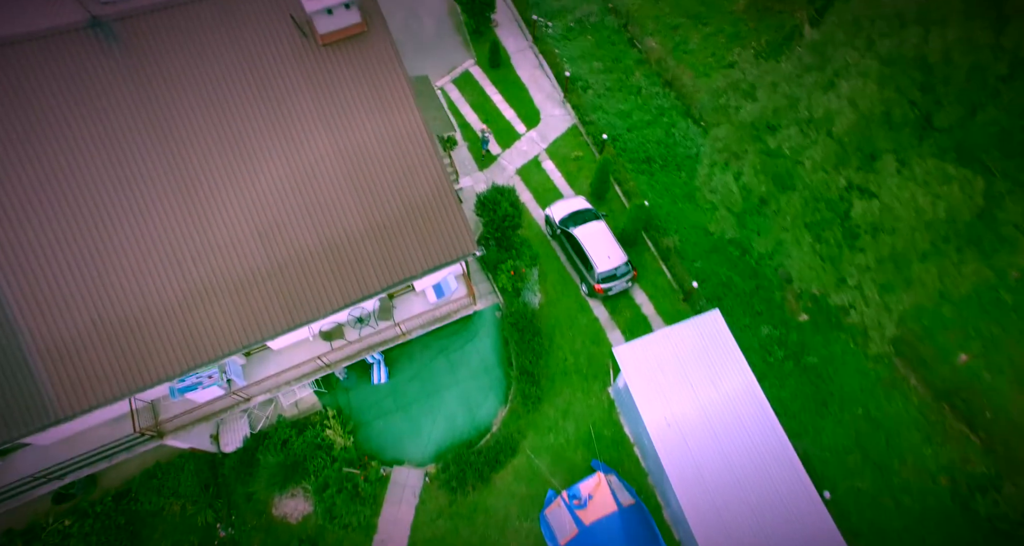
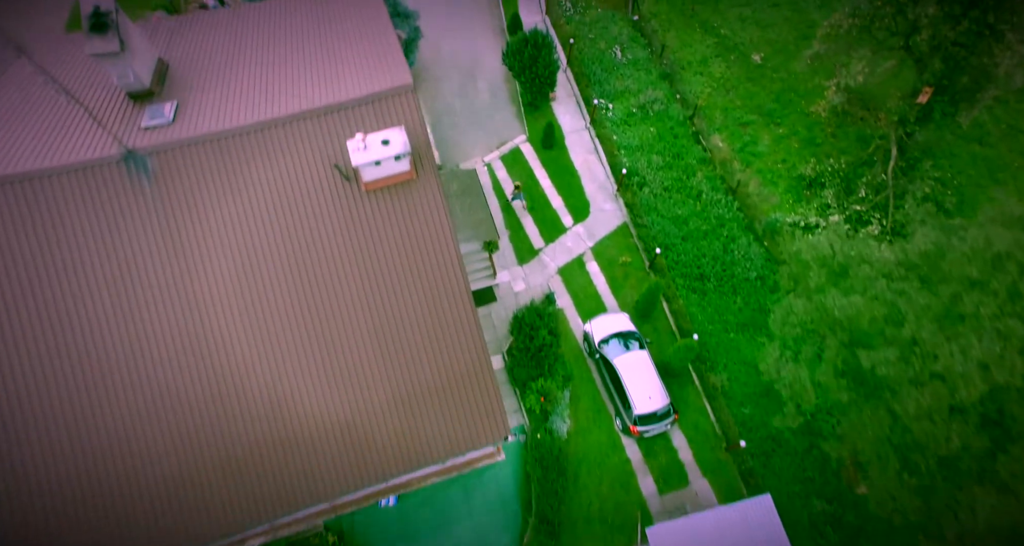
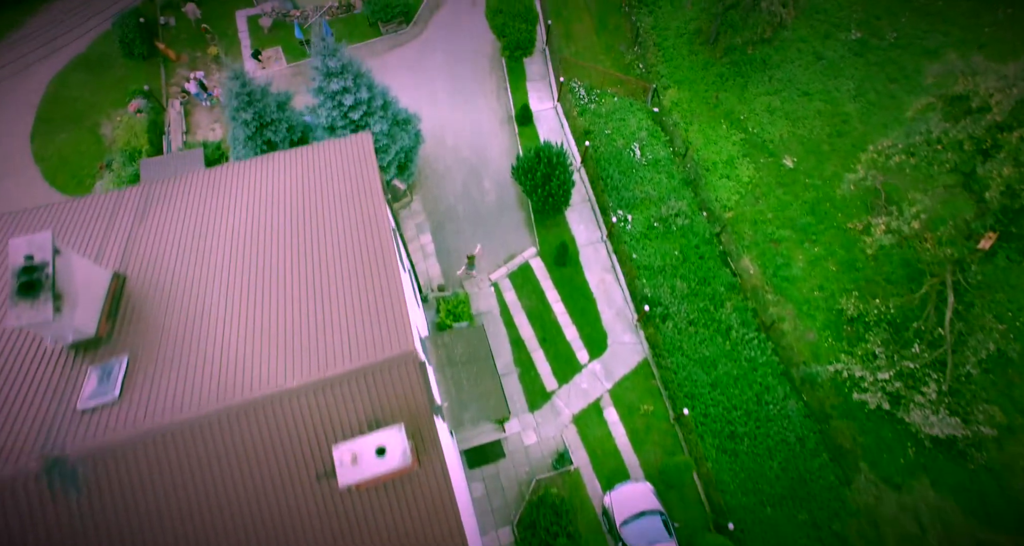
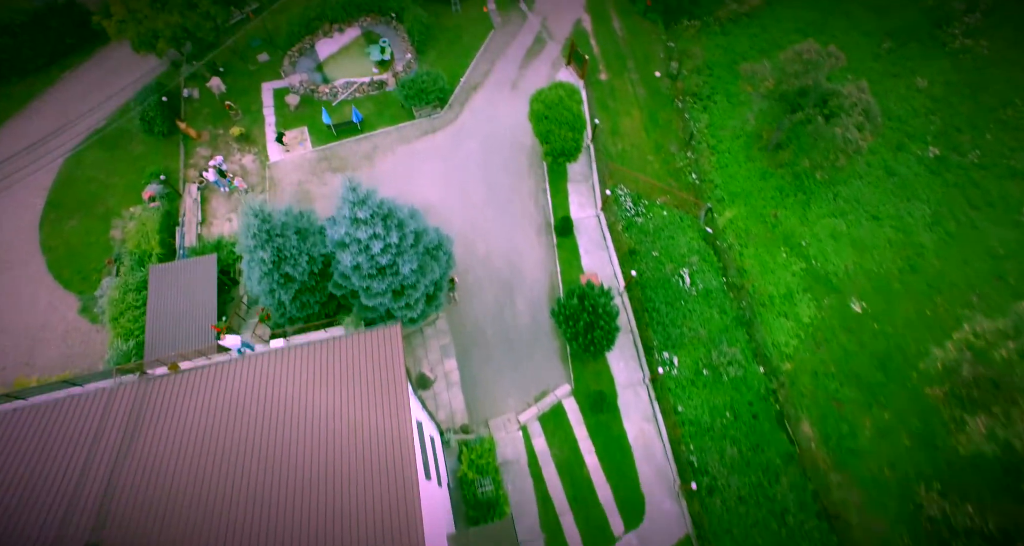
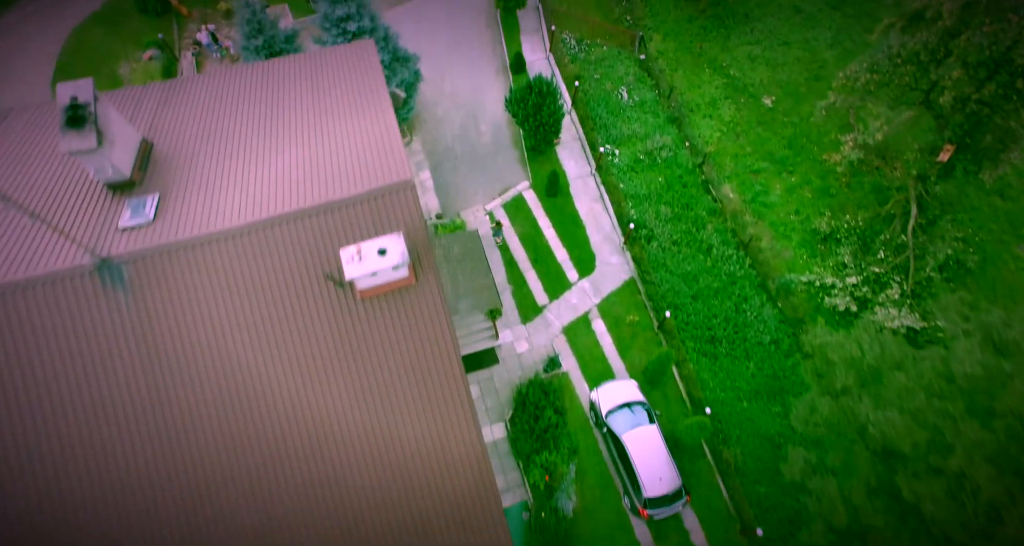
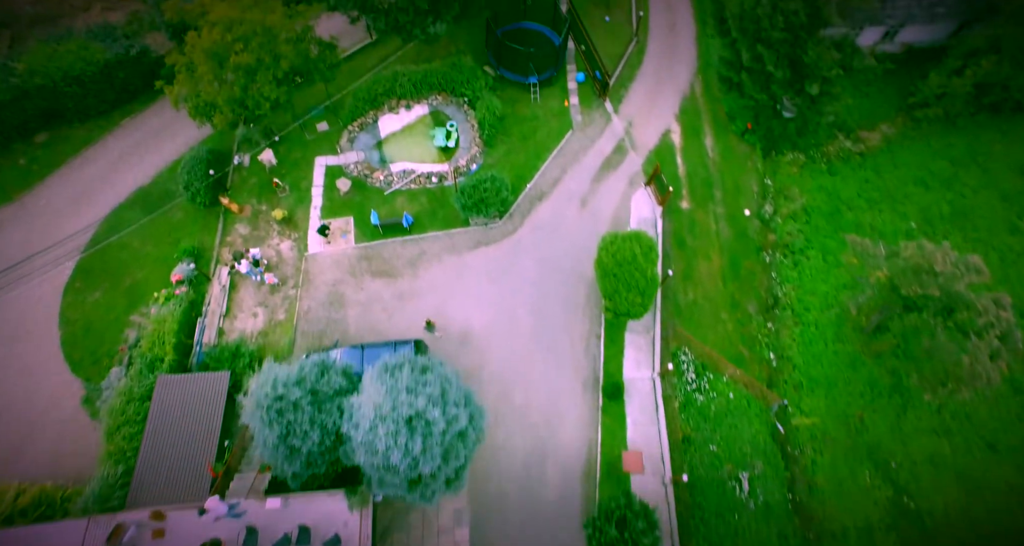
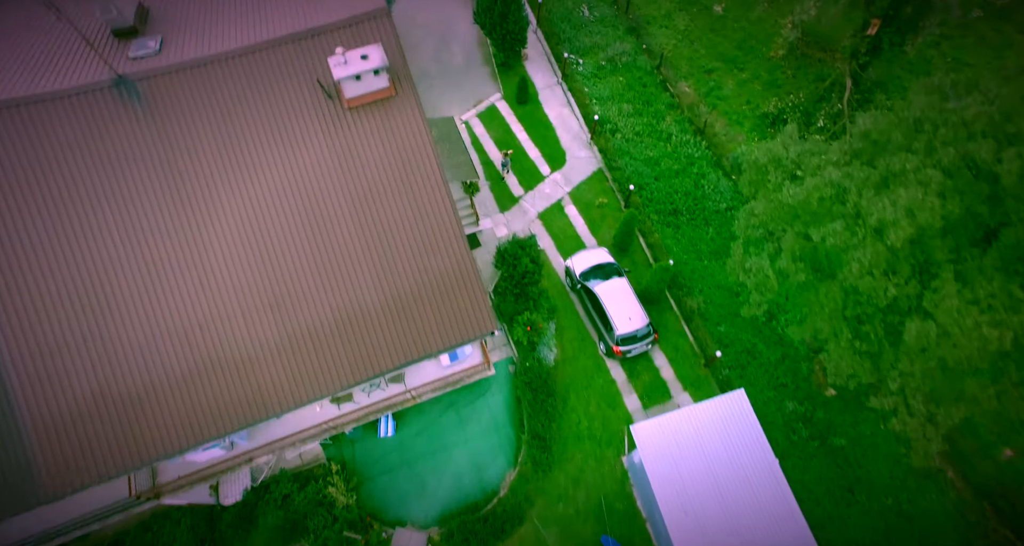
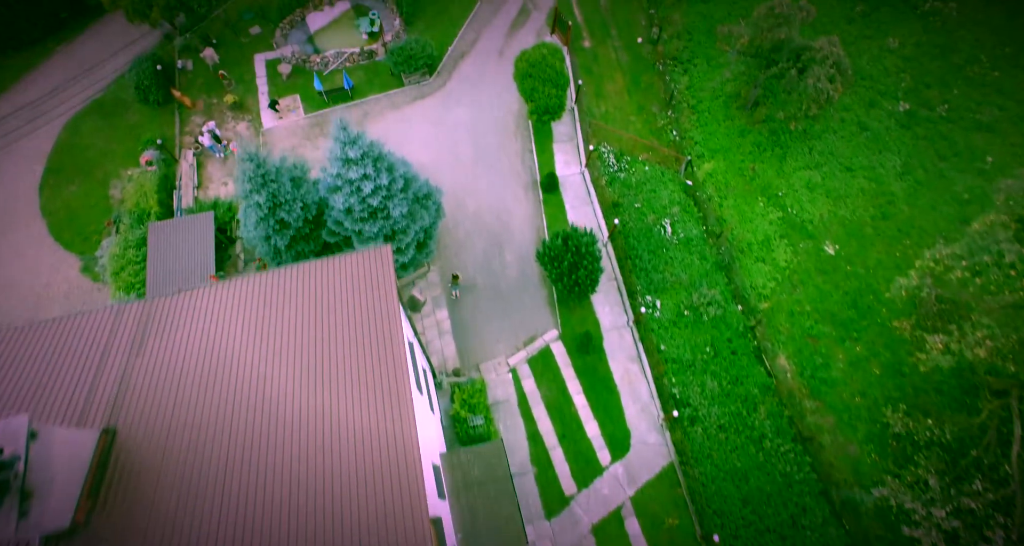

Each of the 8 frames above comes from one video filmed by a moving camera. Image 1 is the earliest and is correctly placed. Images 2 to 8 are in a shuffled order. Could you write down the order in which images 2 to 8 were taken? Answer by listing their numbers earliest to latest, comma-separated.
7, 2, 5, 3, 8, 4, 6
